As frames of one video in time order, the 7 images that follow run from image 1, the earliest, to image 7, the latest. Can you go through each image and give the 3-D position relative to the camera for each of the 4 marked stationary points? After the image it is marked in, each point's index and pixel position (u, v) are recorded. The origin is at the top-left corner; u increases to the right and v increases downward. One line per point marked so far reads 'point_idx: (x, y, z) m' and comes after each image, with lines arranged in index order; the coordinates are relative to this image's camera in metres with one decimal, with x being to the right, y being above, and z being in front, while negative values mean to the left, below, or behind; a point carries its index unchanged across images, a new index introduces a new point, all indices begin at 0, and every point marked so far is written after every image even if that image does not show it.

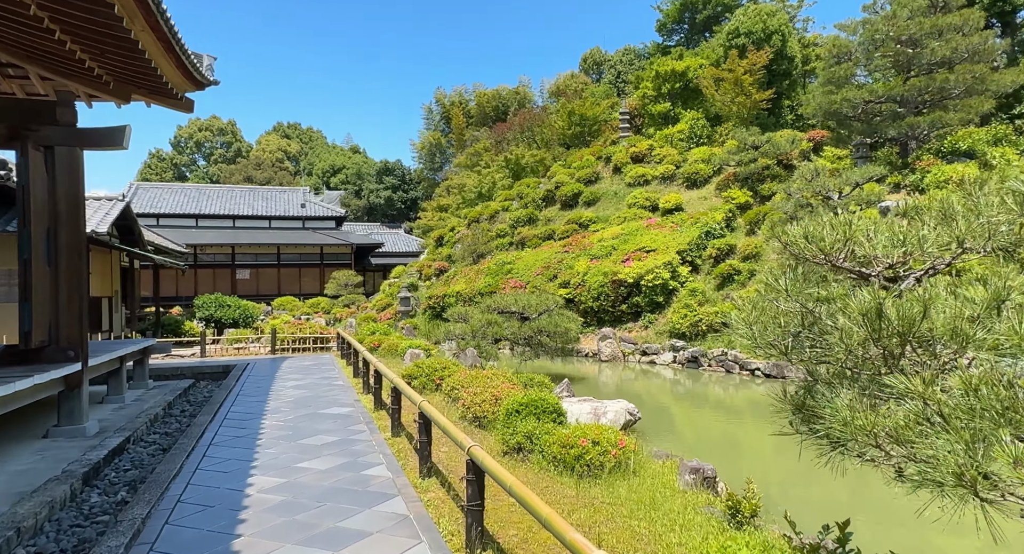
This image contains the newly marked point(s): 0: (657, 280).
0: (+3.7, -0.1, +16.2) m
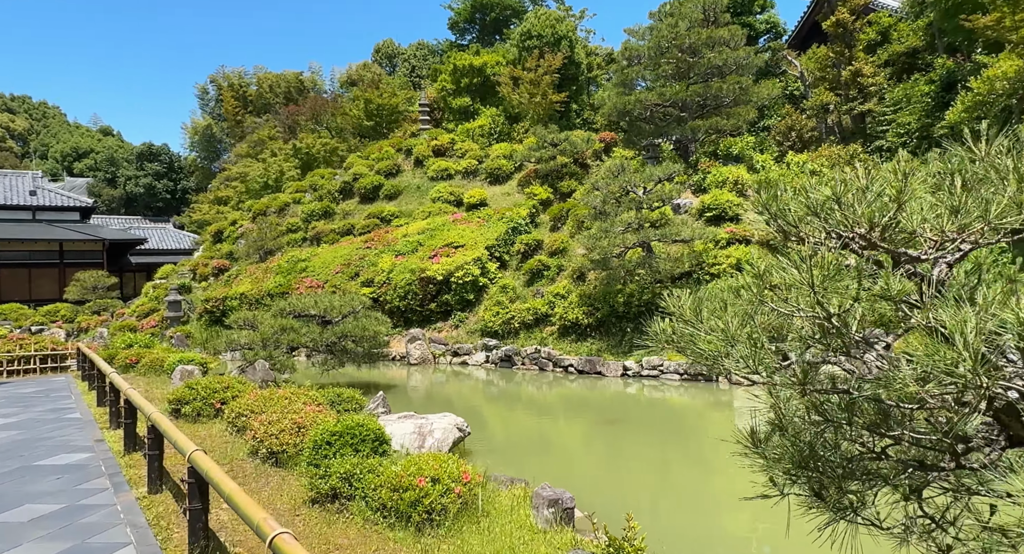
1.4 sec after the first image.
0: (-1.0, 0.0, +15.6) m
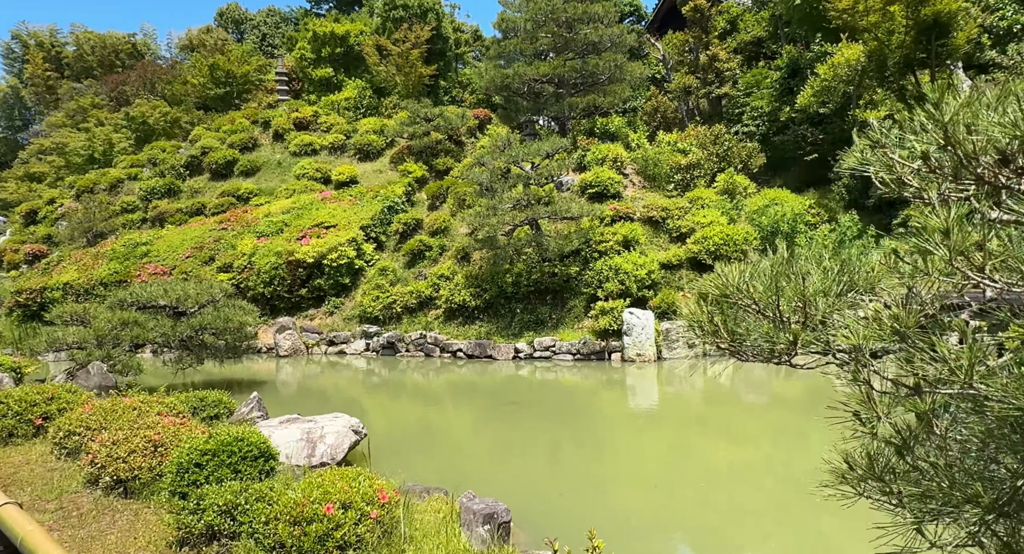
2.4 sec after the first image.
0: (-3.8, +0.4, +14.4) m
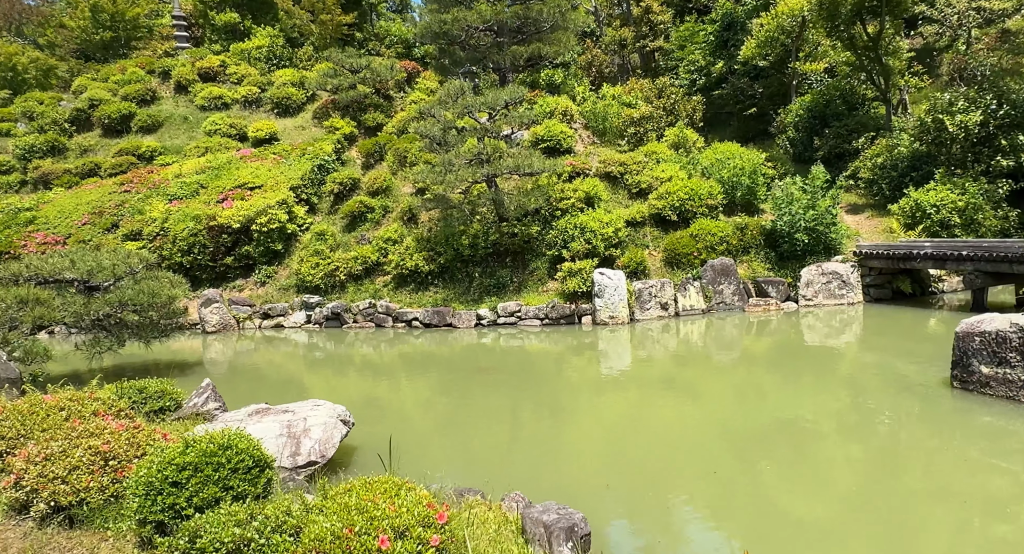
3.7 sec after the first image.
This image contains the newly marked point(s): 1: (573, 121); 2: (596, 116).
0: (-4.9, +1.1, +13.0) m
1: (+1.3, +3.5, +14.3) m
2: (+1.9, +3.5, +14.2) m
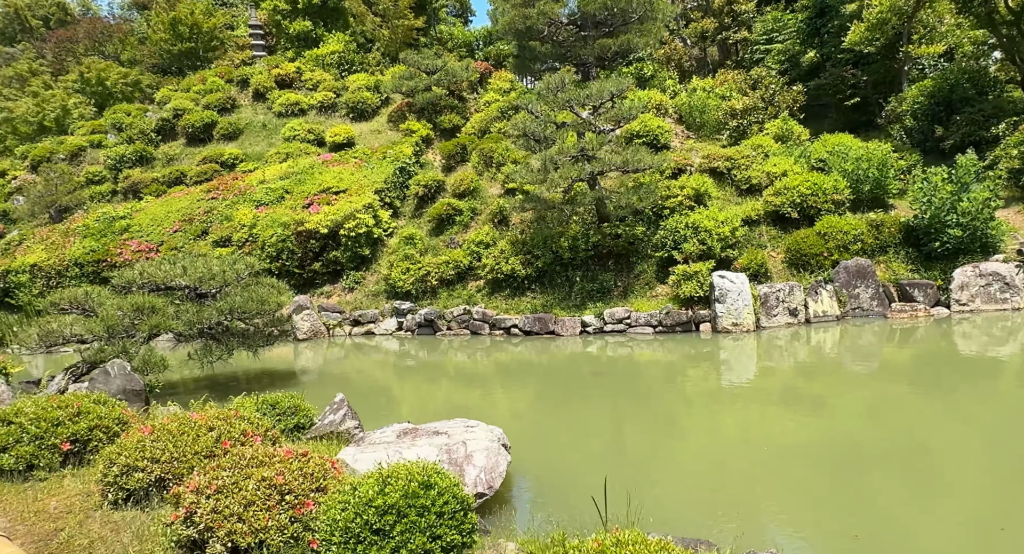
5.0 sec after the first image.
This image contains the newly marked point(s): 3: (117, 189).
0: (-3.0, +1.0, +12.8) m
1: (+3.3, +3.4, +13.6) m
2: (+3.7, +3.5, +13.4) m
3: (-10.8, +2.4, +17.8) m
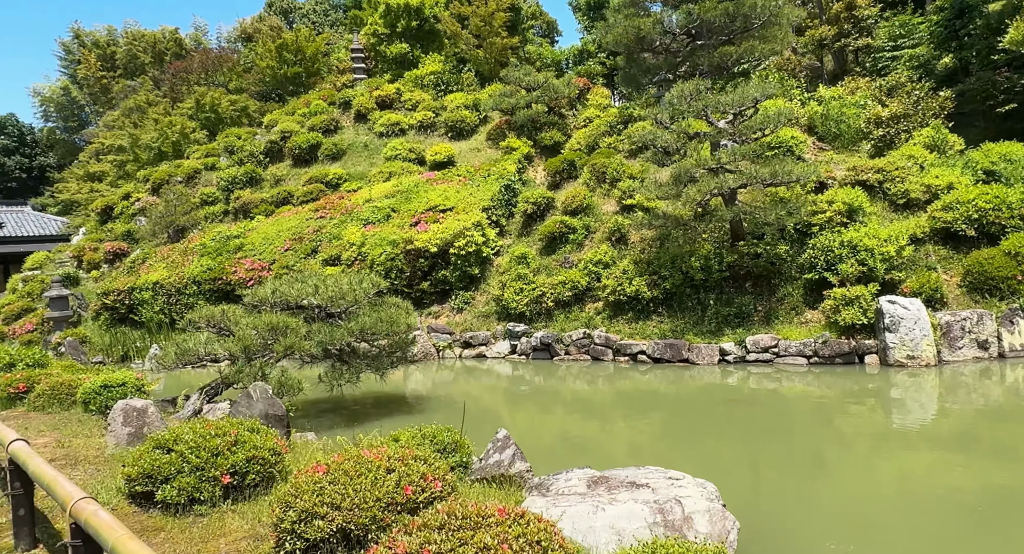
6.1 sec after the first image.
0: (-0.8, +0.6, +12.5) m
1: (+5.6, +2.9, +12.6) m
2: (+6.0, +3.0, +12.4) m
3: (-8.0, +1.9, +18.3) m
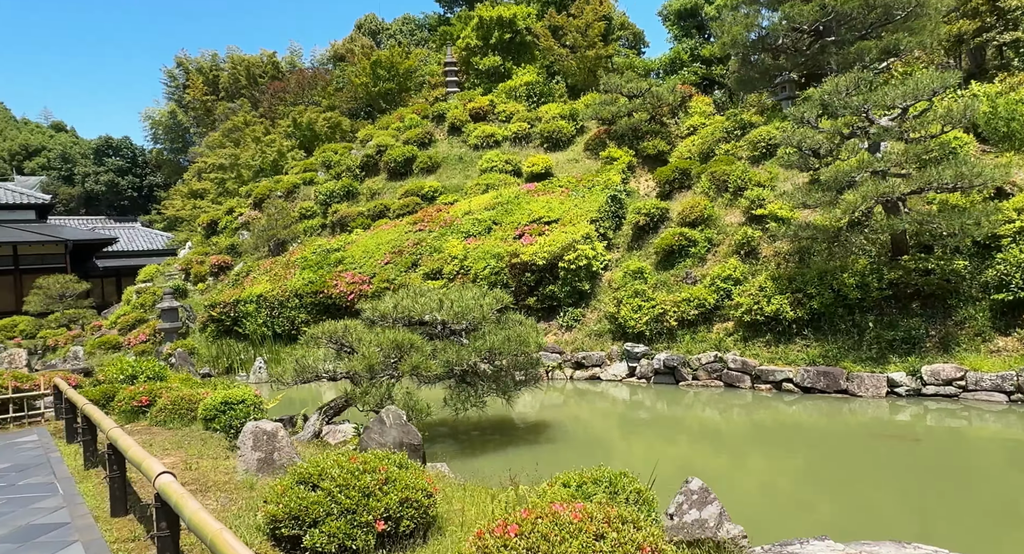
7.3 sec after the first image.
0: (+1.3, +0.3, +11.7) m
1: (+7.6, +2.6, +11.2) m
2: (+8.1, +2.7, +10.9) m
3: (-5.2, +1.6, +18.3) m
